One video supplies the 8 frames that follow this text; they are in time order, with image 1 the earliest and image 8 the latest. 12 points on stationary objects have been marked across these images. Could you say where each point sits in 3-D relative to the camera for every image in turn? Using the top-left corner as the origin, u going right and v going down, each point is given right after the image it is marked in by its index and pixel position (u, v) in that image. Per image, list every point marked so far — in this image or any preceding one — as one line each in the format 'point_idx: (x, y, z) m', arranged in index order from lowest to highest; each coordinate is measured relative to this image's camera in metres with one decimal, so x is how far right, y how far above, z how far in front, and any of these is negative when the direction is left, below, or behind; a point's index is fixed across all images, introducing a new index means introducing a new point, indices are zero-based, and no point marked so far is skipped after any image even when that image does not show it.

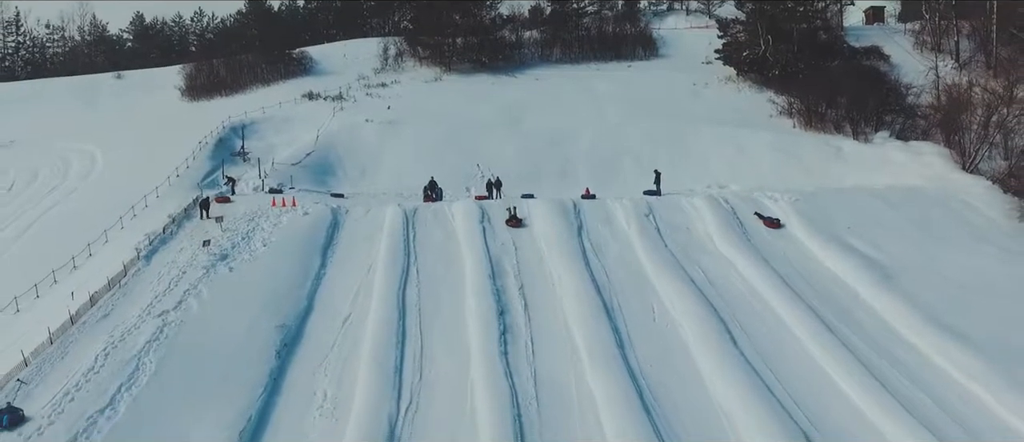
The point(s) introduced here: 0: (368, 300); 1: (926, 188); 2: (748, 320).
0: (-2.0, -1.1, +13.2) m
1: (+7.9, +0.6, +18.3) m
2: (+3.1, -1.3, +12.5) m
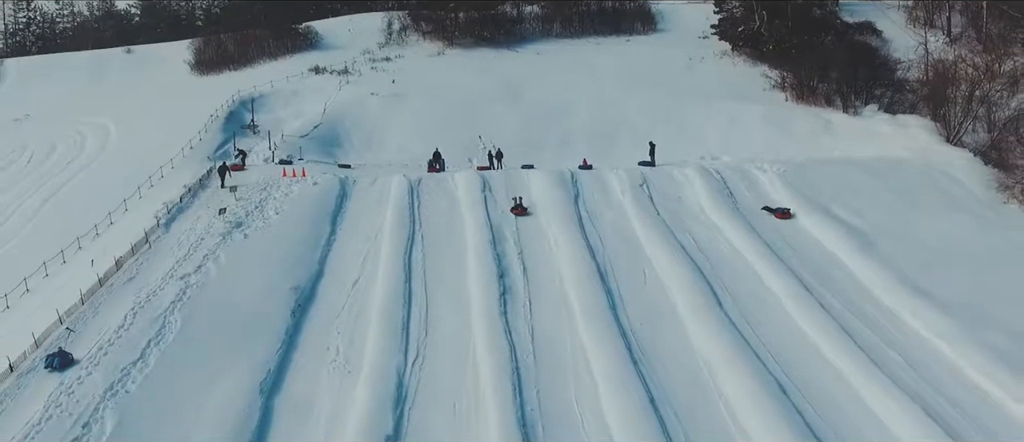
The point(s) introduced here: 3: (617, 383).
0: (-2.0, -0.6, +14.0) m
1: (+7.9, +1.2, +19.0) m
2: (+3.1, -0.9, +13.3) m
3: (+1.1, -1.7, +10.4) m
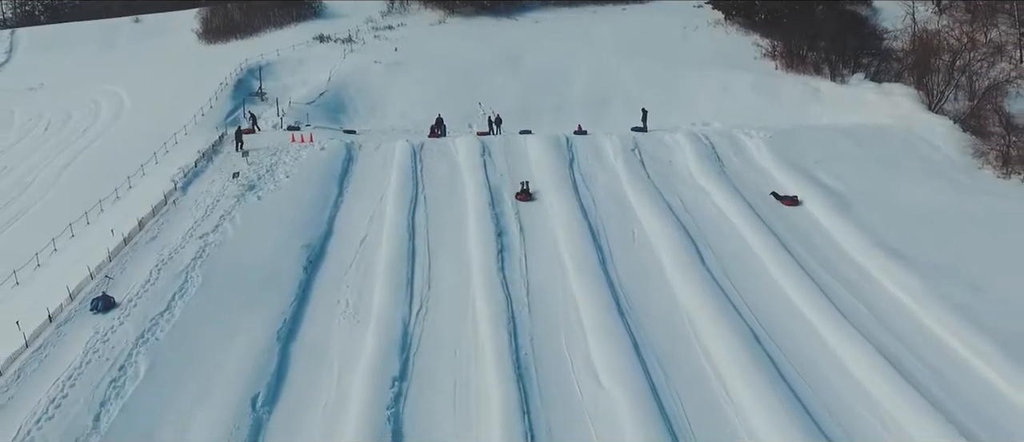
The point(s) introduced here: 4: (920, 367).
0: (-2.0, 0.0, +14.9) m
1: (+7.9, +1.9, +19.8) m
2: (+3.0, -0.3, +14.2) m
3: (+1.1, -1.3, +11.3) m
4: (+4.7, -1.7, +11.0) m
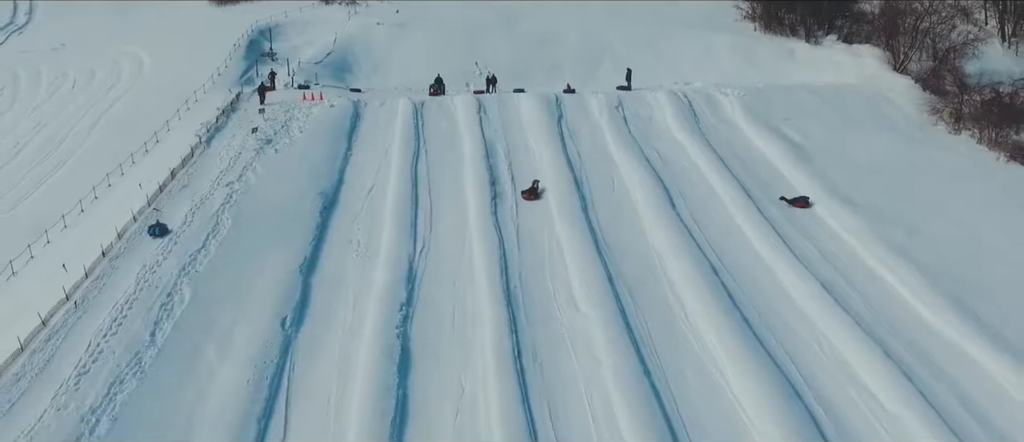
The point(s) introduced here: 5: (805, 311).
0: (-2.2, +0.8, +16.6) m
1: (+7.7, +3.0, +21.4) m
2: (+2.9, +0.5, +15.9) m
3: (+1.0, -0.6, +13.1) m
4: (+4.5, -1.0, +12.7) m
5: (+3.7, -1.1, +12.2) m
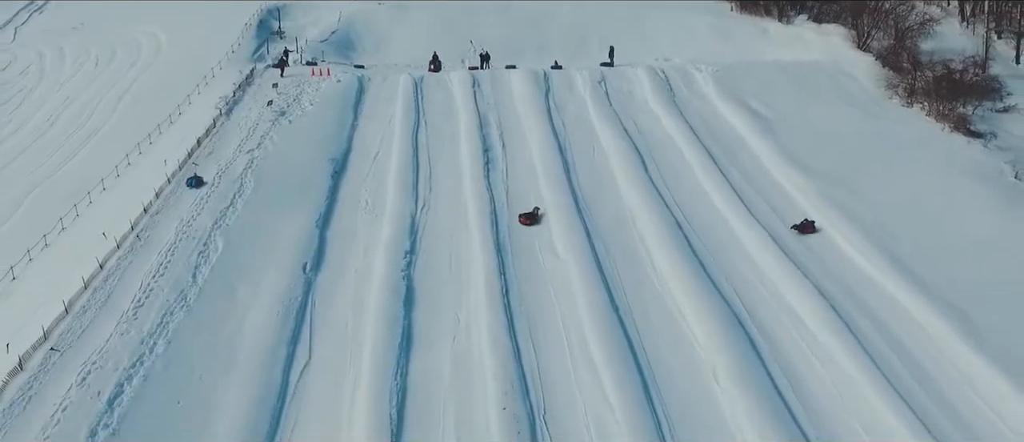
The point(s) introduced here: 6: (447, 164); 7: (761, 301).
0: (-2.3, +1.5, +18.4) m
1: (+7.5, +3.8, +23.2) m
2: (+2.7, +1.2, +17.7) m
3: (+0.8, 0.0, +14.9) m
4: (+4.4, -0.4, +14.6) m
5: (+3.6, -0.5, +14.1) m
6: (-1.2, +1.0, +17.4) m
7: (+3.4, -1.1, +13.0) m
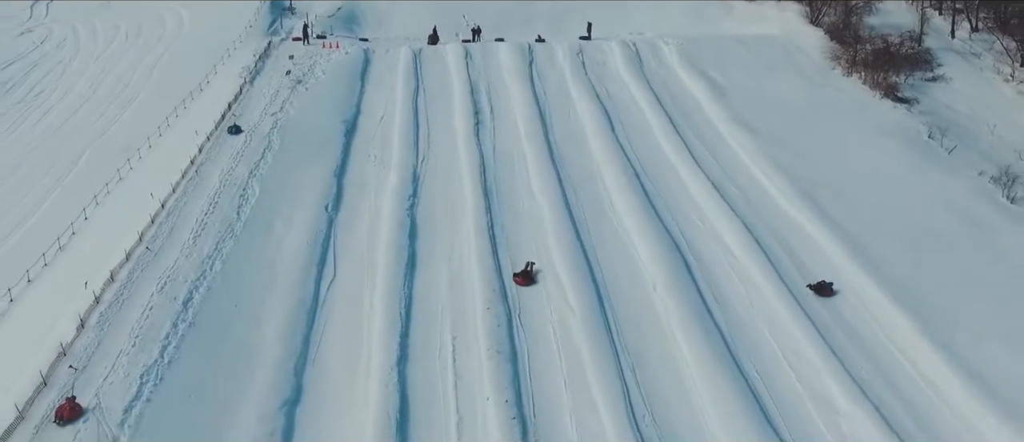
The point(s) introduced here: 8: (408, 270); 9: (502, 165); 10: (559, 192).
0: (-2.6, +2.5, +21.2) m
1: (+7.2, +5.0, +26.0) m
2: (+2.5, +2.2, +20.6) m
3: (+0.5, +0.9, +17.9) m
4: (+4.1, +0.5, +17.6) m
5: (+3.3, +0.4, +17.1) m
6: (-1.5, +2.0, +20.3) m
7: (+3.1, -0.2, +16.0) m
8: (-1.6, -0.7, +14.6) m
9: (-0.2, +1.1, +18.3) m
10: (+0.9, +0.5, +17.1) m
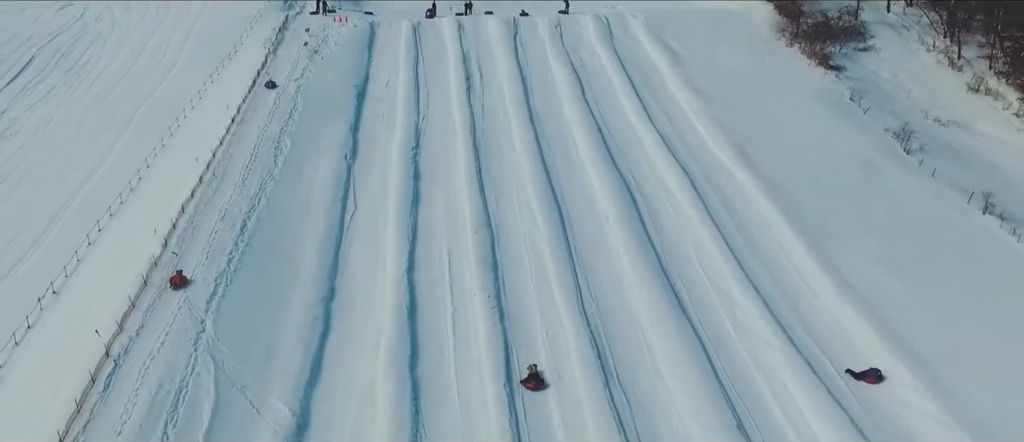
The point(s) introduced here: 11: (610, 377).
0: (-3.0, +3.8, +24.9) m
1: (+6.8, +6.5, +29.6) m
2: (+2.1, +3.5, +24.3) m
3: (+0.2, +2.1, +21.6) m
4: (+3.8, +1.7, +21.3) m
5: (+3.0, +1.5, +20.8) m
6: (-1.8, +3.3, +24.0) m
7: (+2.8, +0.9, +19.8) m
8: (-1.9, +0.3, +18.4) m
9: (-0.5, +2.3, +22.0) m
10: (+0.5, +1.6, +20.8) m
11: (+1.4, -2.3, +14.0) m
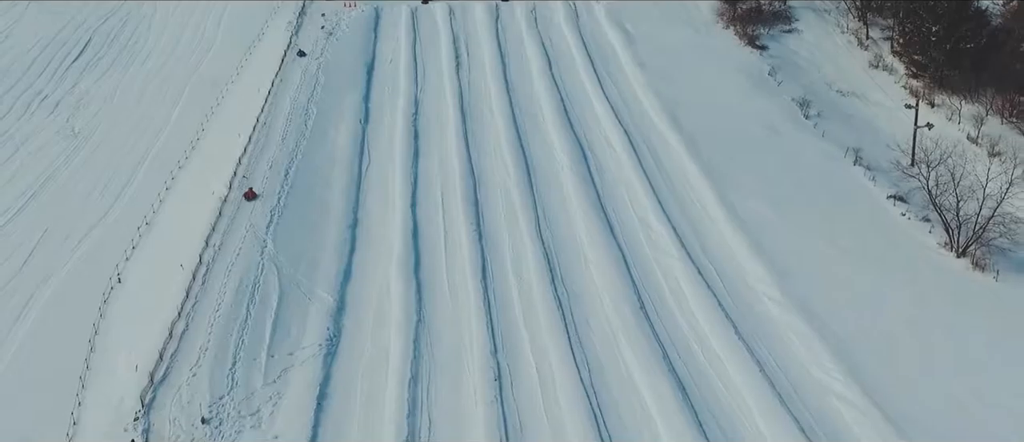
0: (-3.5, +5.3, +30.2) m
1: (+6.2, +8.2, +34.9) m
2: (+1.5, +4.9, +29.7) m
3: (-0.4, +3.5, +27.0) m
4: (+3.2, +3.1, +26.7) m
5: (+2.4, +2.8, +26.3) m
6: (-2.4, +4.7, +29.3) m
7: (+2.2, +2.2, +25.2) m
8: (-2.4, +1.5, +23.8) m
9: (-1.1, +3.6, +27.4) m
10: (0.0, +3.0, +26.2) m
11: (+0.9, -1.2, +19.5) m
